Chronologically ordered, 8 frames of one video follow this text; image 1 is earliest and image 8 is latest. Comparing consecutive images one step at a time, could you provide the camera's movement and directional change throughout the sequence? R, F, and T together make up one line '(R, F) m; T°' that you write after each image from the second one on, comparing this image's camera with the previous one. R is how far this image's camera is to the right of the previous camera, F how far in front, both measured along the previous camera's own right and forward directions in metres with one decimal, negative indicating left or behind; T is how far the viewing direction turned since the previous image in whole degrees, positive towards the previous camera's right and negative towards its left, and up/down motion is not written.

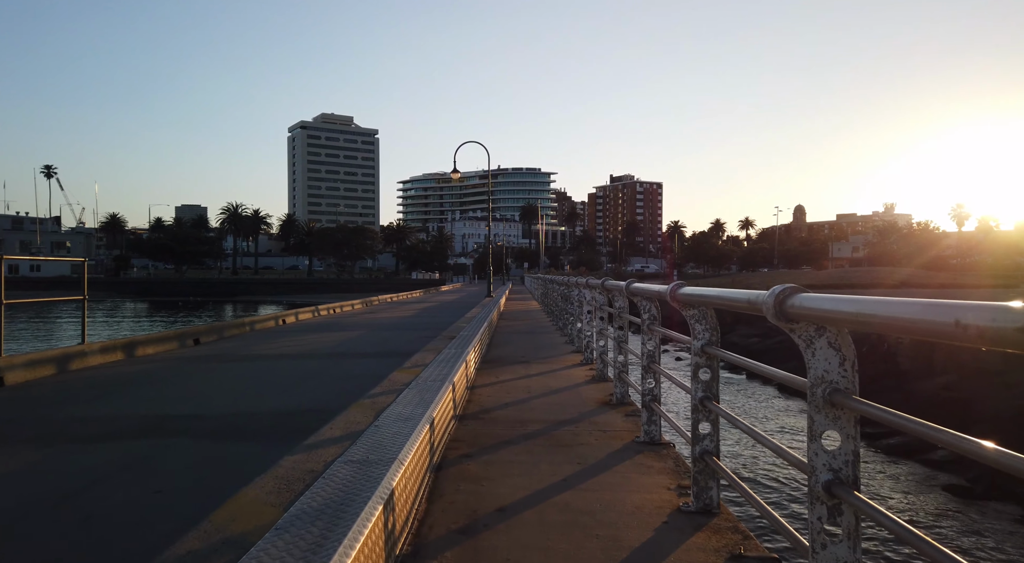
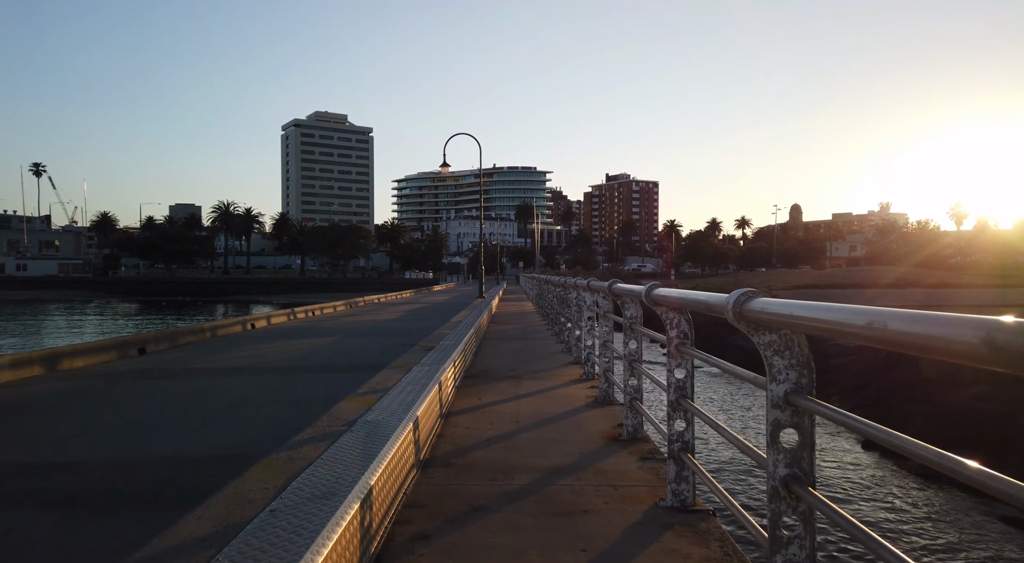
(+0.1, +1.3) m; 0°
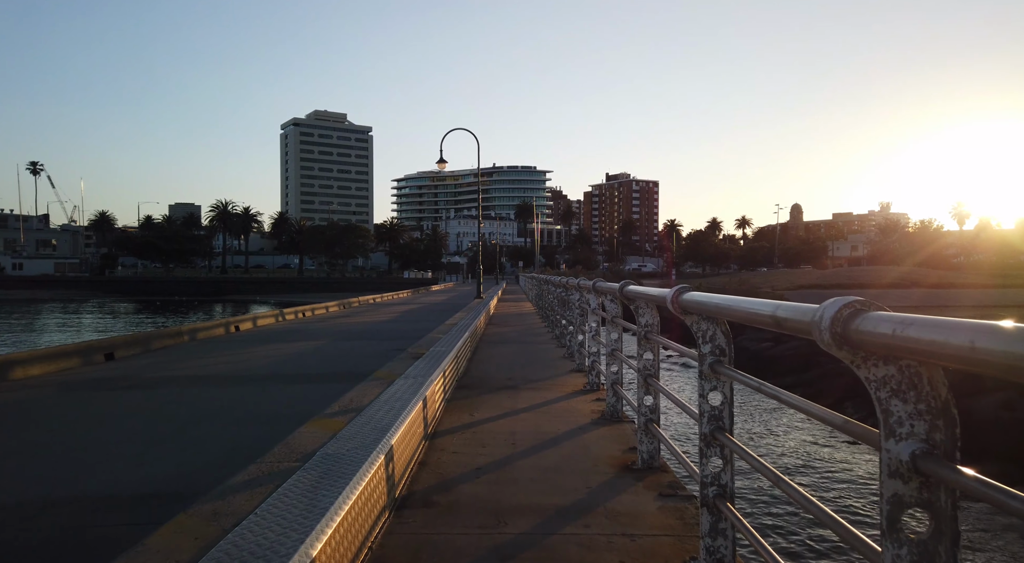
(0.0, +0.7) m; 0°
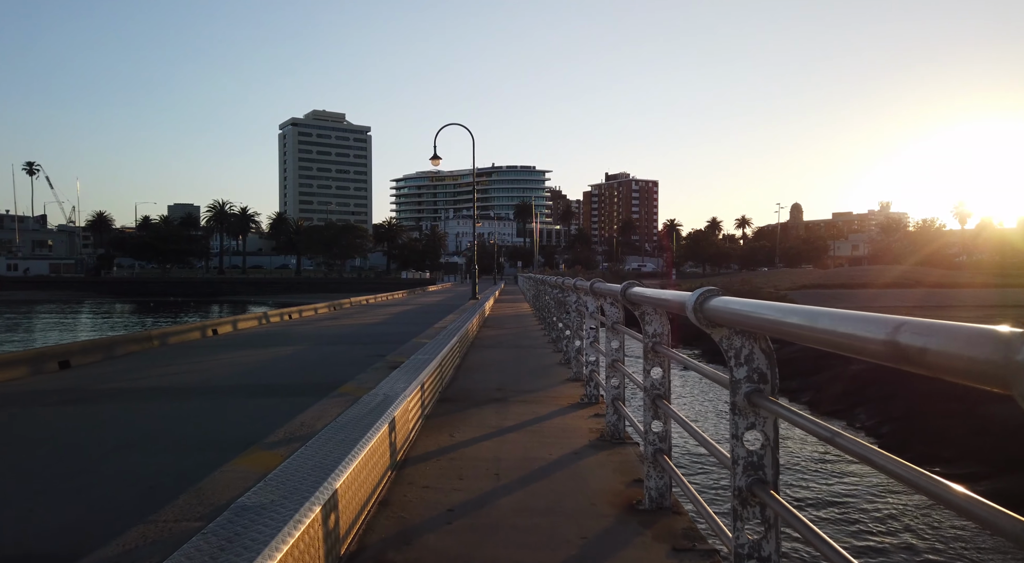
(+0.1, +0.7) m; 0°
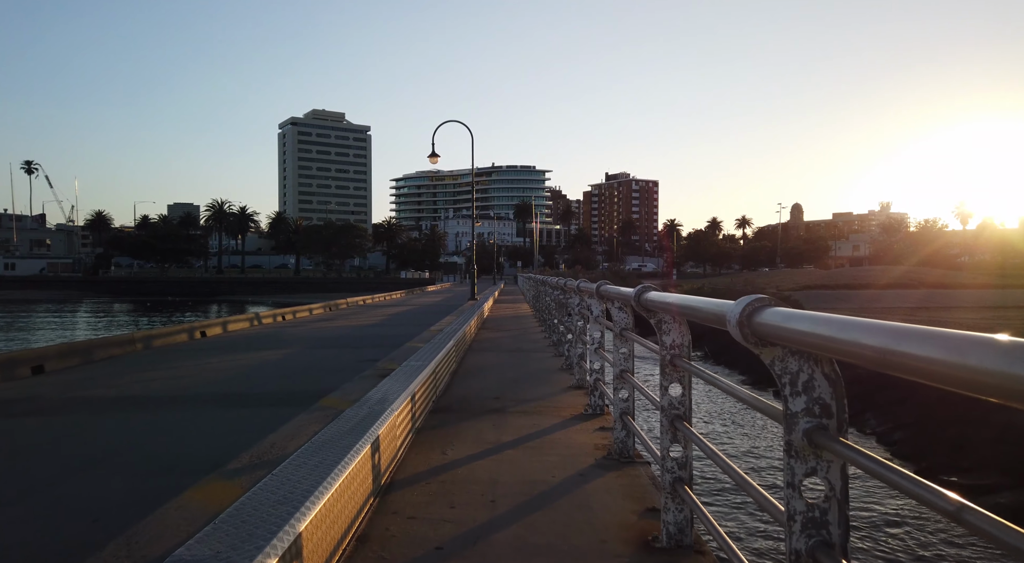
(0.0, +0.5) m; 0°
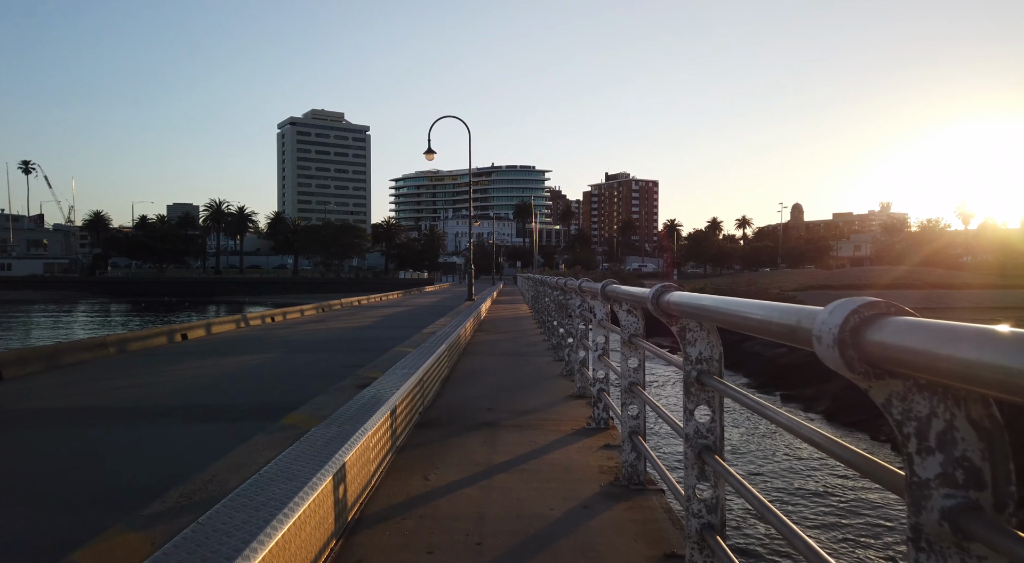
(0.0, +0.6) m; 0°
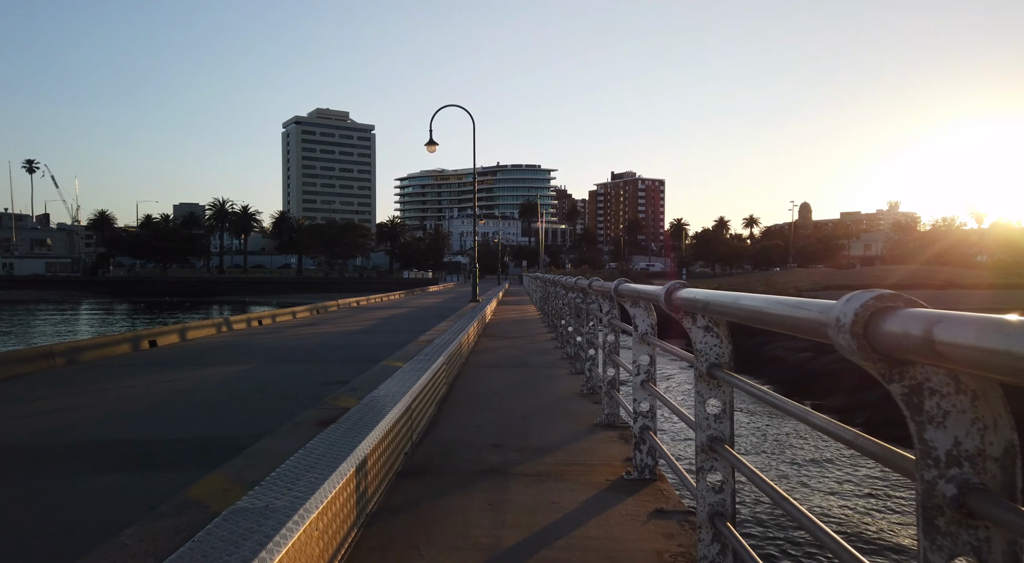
(-0.1, +1.3) m; 0°
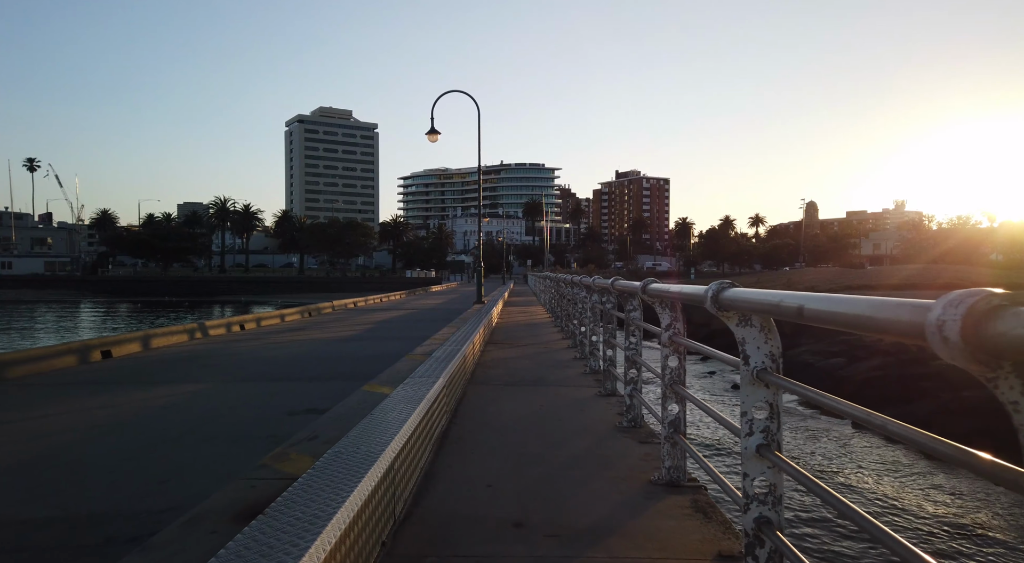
(-0.1, +1.5) m; 0°
